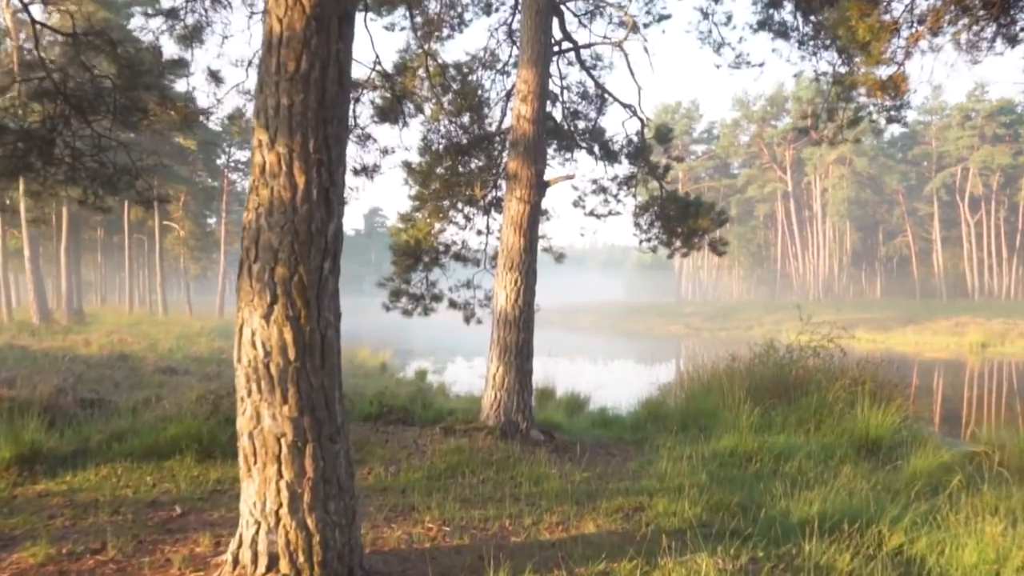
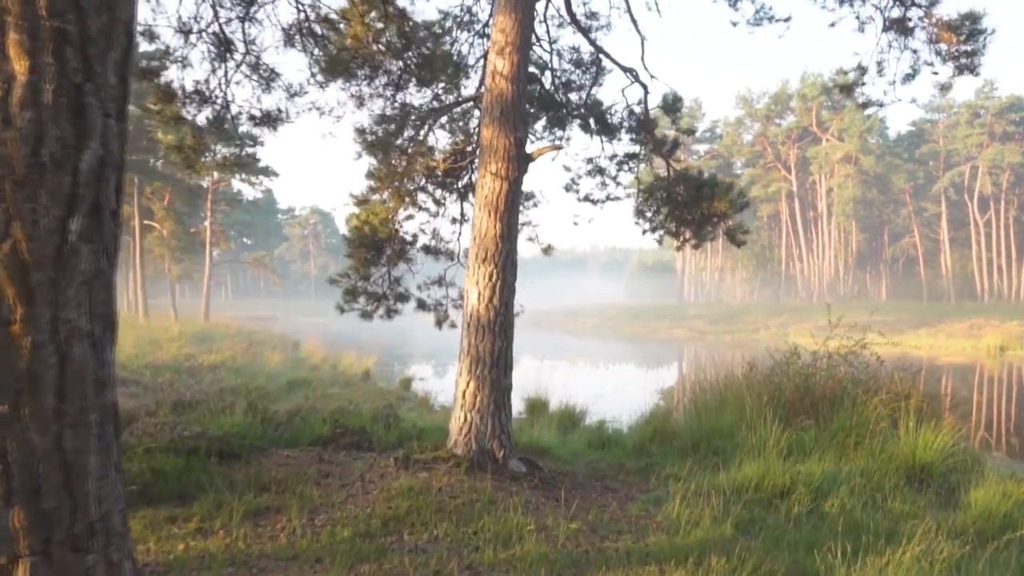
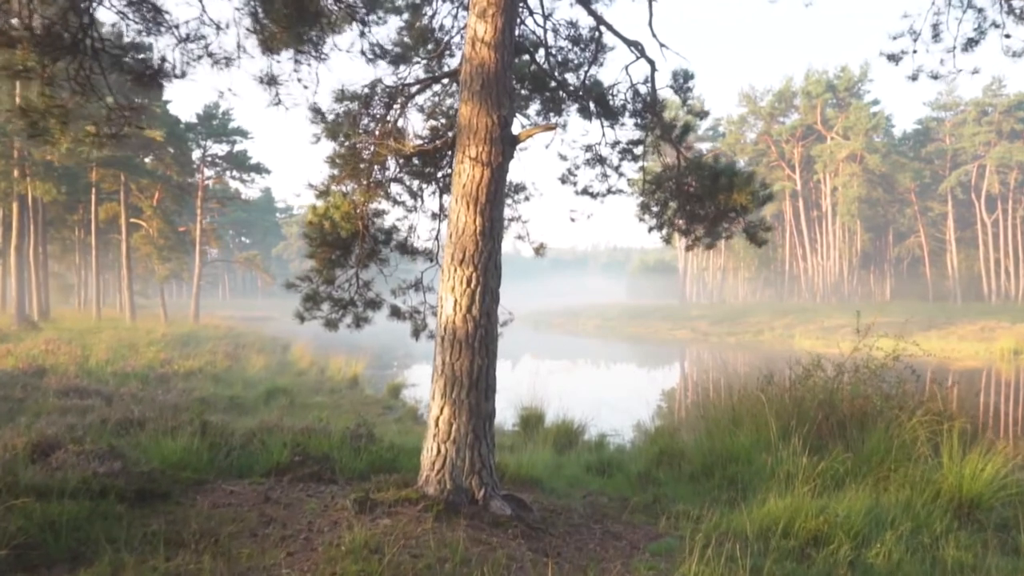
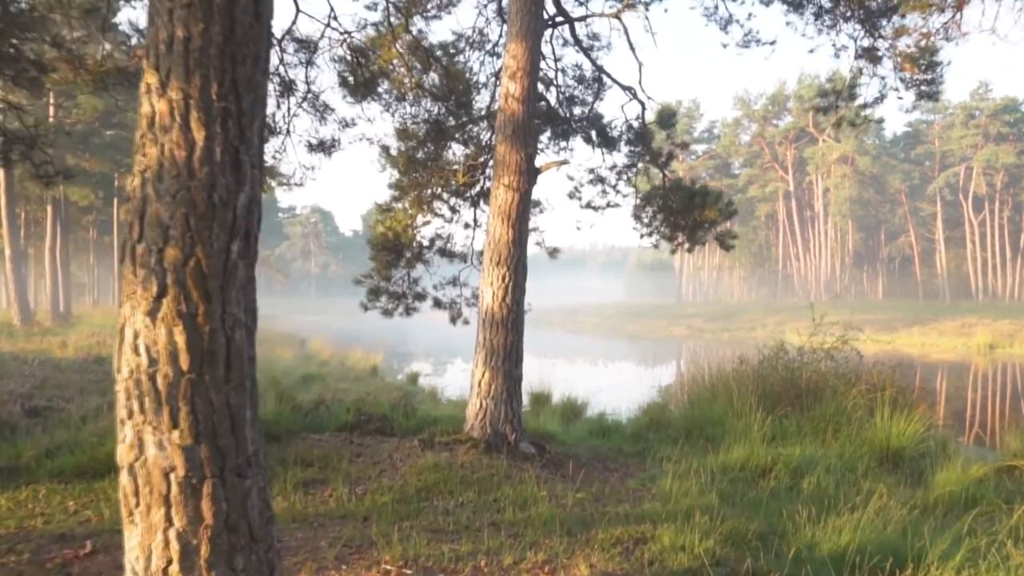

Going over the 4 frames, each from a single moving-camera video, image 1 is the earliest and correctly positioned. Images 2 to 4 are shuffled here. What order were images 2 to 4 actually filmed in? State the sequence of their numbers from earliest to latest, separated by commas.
4, 2, 3
